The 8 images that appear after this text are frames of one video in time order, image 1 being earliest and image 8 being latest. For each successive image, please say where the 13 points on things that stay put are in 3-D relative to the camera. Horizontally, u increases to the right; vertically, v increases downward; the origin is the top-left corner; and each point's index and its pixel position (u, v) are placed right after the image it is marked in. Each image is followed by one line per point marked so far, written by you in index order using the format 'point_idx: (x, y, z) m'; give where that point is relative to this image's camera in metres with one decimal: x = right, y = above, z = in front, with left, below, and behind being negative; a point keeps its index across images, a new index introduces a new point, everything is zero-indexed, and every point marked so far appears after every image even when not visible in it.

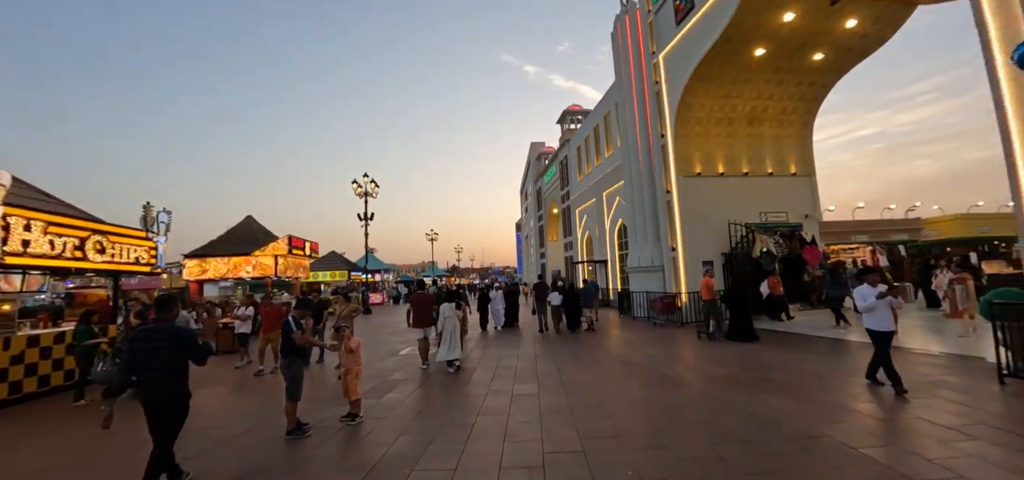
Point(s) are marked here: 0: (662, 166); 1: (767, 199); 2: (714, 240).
0: (+4.9, +2.4, +13.4) m
1: (+8.2, +1.4, +12.9) m
2: (+6.2, 0.0, +12.6) m
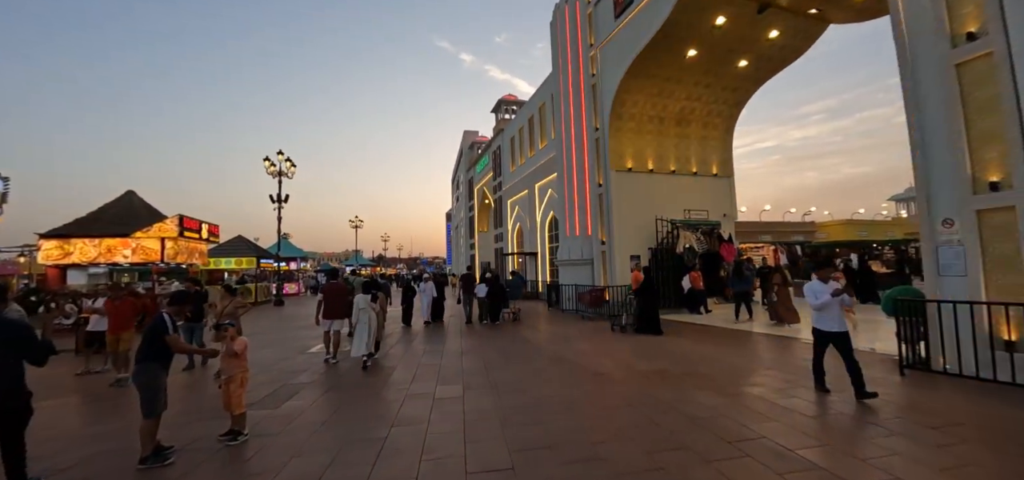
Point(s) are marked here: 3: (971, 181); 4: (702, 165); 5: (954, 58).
0: (+2.6, +2.7, +13.2) m
1: (+5.9, +1.5, +13.4) m
2: (+4.0, +0.2, +12.7) m
3: (+5.8, +0.8, +5.0) m
4: (+6.4, +2.6, +13.6) m
5: (+5.8, +2.4, +5.1) m
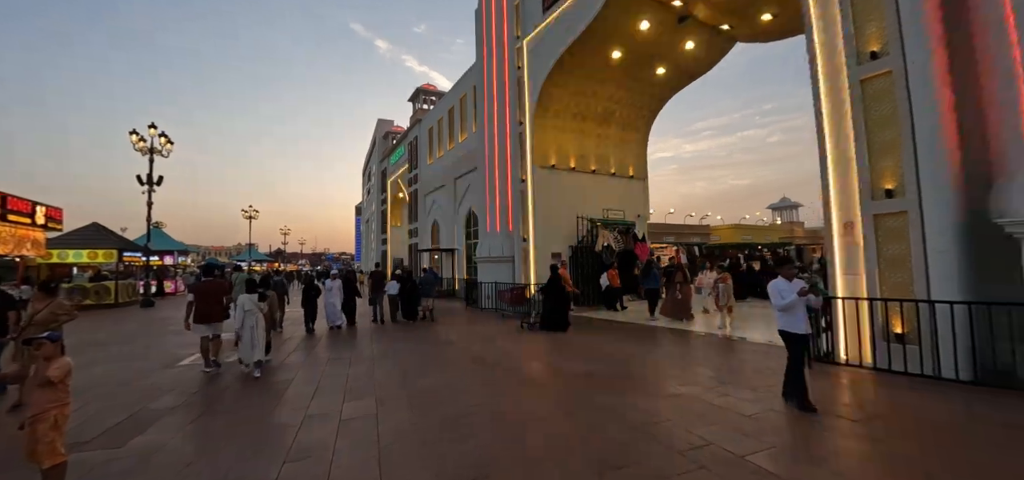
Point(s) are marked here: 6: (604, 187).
0: (+0.1, +2.8, +12.8) m
1: (+3.3, +1.6, +13.7) m
2: (+1.5, +0.3, +12.6) m
3: (+5.0, +0.7, +5.4) m
4: (+3.8, +2.7, +14.0) m
5: (+4.9, +2.3, +5.6) m
6: (+3.2, +1.8, +13.6) m
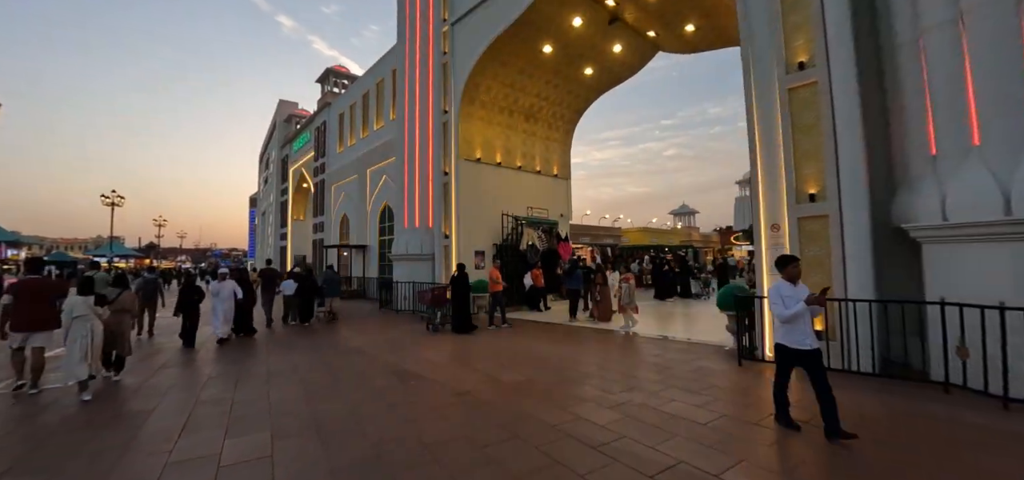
0: (-2.2, +2.9, +11.9) m
1: (+0.8, +1.6, +13.4) m
2: (-0.8, +0.4, +12.0) m
3: (+4.1, +0.7, +5.7) m
4: (+1.2, +2.7, +13.8) m
5: (+4.1, +2.3, +5.8) m
6: (+0.6, +1.9, +13.3) m
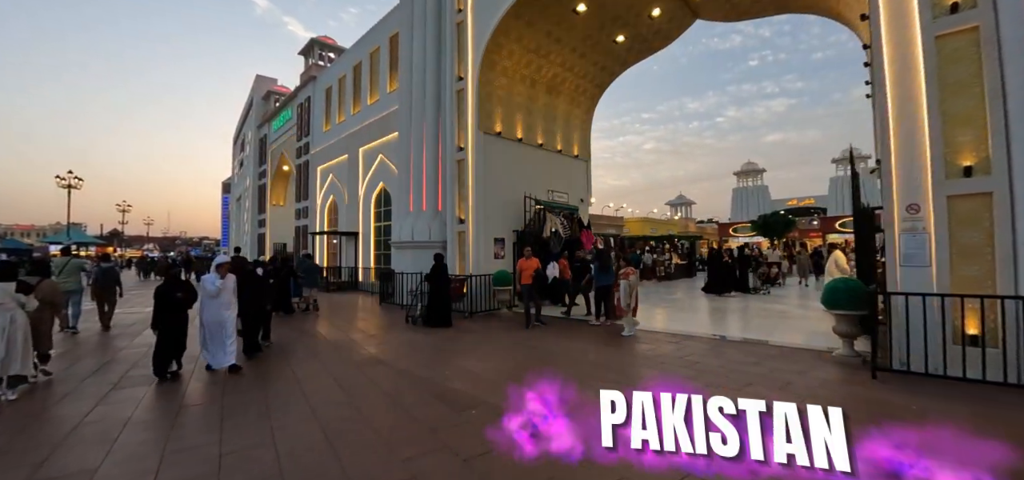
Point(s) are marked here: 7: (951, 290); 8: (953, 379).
0: (-1.5, +3.3, +10.4) m
1: (+1.3, +2.0, +12.1) m
2: (-0.2, +0.7, +10.6) m
3: (+5.1, +0.9, +4.6) m
4: (+1.7, +3.1, +12.5) m
5: (+5.0, +2.5, +4.6) m
6: (+1.2, +2.3, +11.9) m
7: (+5.1, -0.6, +4.6) m
8: (+5.0, -1.6, +4.4) m
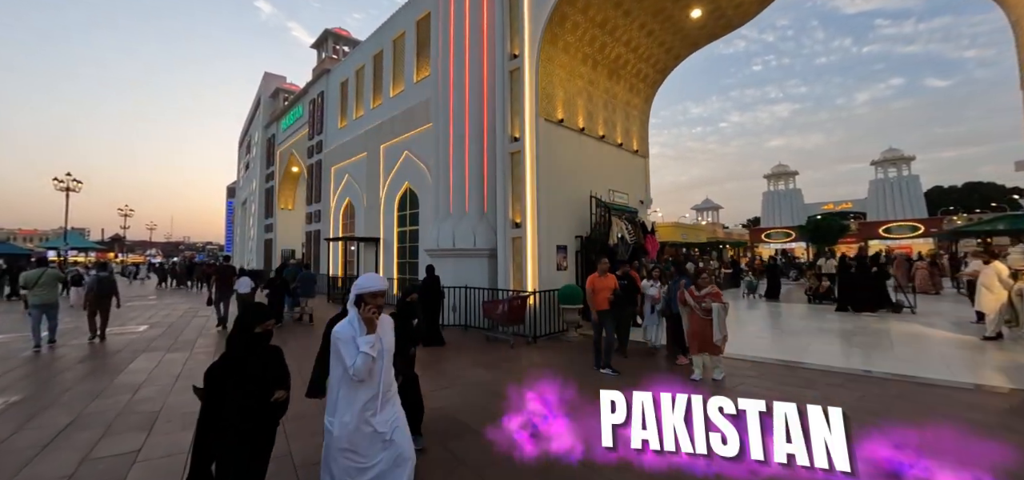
0: (-0.1, +3.1, +8.8) m
1: (+2.7, +1.8, +10.5) m
2: (+1.2, +0.6, +9.0) m
3: (+6.4, +0.8, +2.9) m
4: (+3.1, +2.9, +10.9) m
5: (+6.4, +2.4, +3.0) m
6: (+2.6, +2.1, +10.3) m
7: (+6.5, -0.7, +2.9) m
8: (+6.3, -1.7, +2.7) m
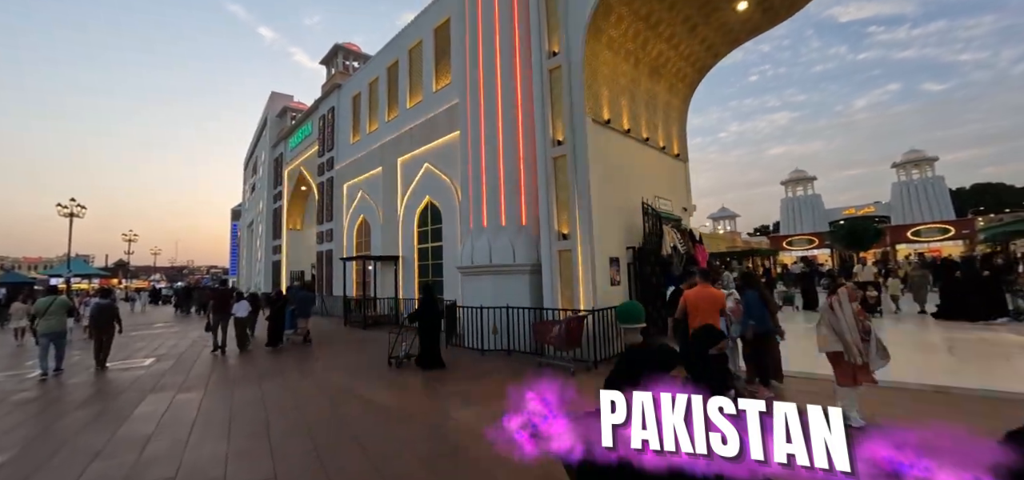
0: (+0.7, +2.8, +8.1) m
1: (+3.6, +1.5, +9.7) m
2: (+2.1, +0.3, +8.2) m
3: (+7.3, +0.9, +2.1) m
4: (+3.9, +2.7, +10.2) m
5: (+7.2, +2.5, +2.3) m
6: (+3.4, +1.8, +9.6) m
7: (+7.4, -0.6, +2.1) m
8: (+7.2, -1.5, +1.8) m
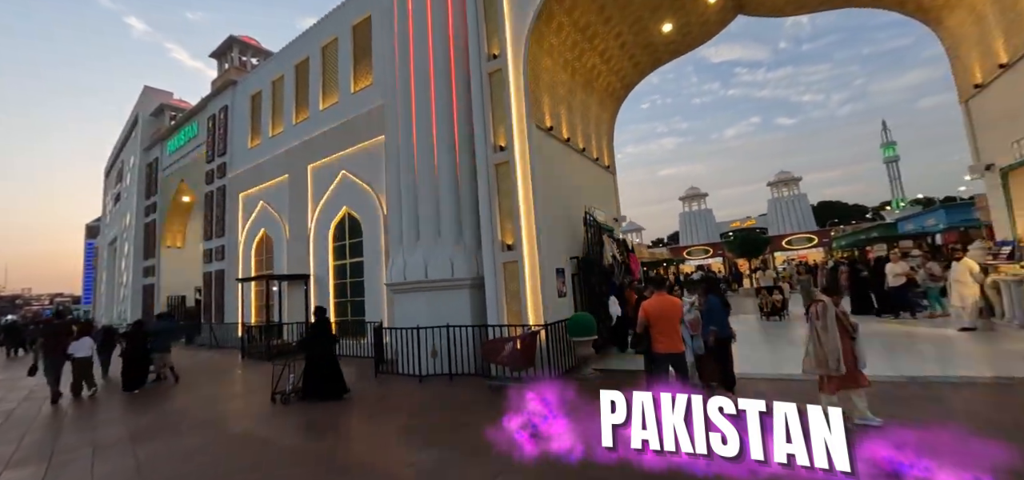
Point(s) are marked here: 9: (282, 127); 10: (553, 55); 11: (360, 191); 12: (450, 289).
0: (-0.6, +2.6, +7.7) m
1: (+2.0, +1.3, +9.8) m
2: (+0.9, +0.1, +8.0) m
3: (+7.1, +1.0, +3.1) m
4: (+2.2, +2.4, +10.3) m
5: (+7.0, +2.6, +3.3) m
6: (+1.9, +1.6, +9.6) m
7: (+7.3, -0.5, +3.0) m
8: (+7.2, -1.4, +2.7) m
9: (-8.2, +4.1, +14.0) m
10: (+0.8, +3.8, +8.0) m
11: (-4.4, +1.4, +11.2) m
12: (-1.2, -1.0, +7.5) m
